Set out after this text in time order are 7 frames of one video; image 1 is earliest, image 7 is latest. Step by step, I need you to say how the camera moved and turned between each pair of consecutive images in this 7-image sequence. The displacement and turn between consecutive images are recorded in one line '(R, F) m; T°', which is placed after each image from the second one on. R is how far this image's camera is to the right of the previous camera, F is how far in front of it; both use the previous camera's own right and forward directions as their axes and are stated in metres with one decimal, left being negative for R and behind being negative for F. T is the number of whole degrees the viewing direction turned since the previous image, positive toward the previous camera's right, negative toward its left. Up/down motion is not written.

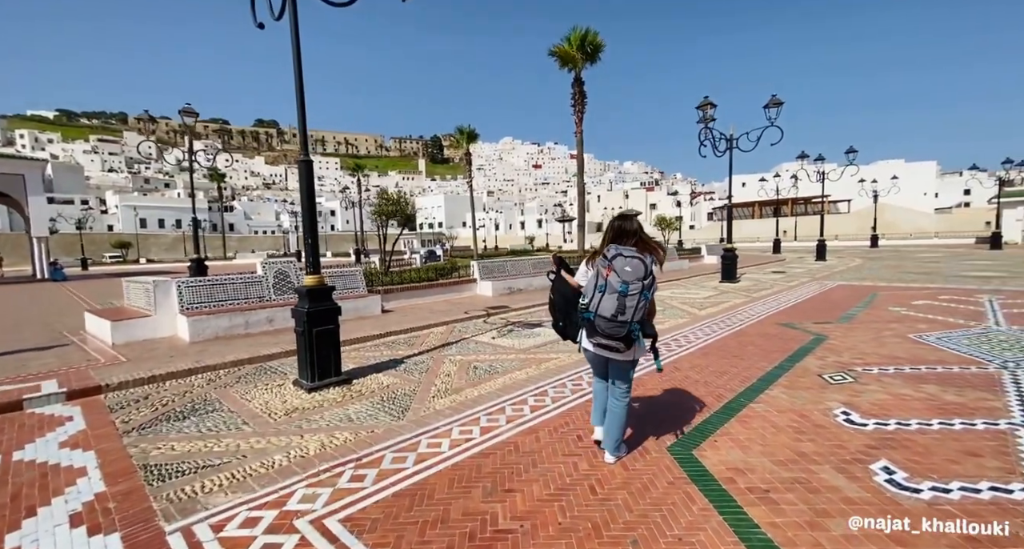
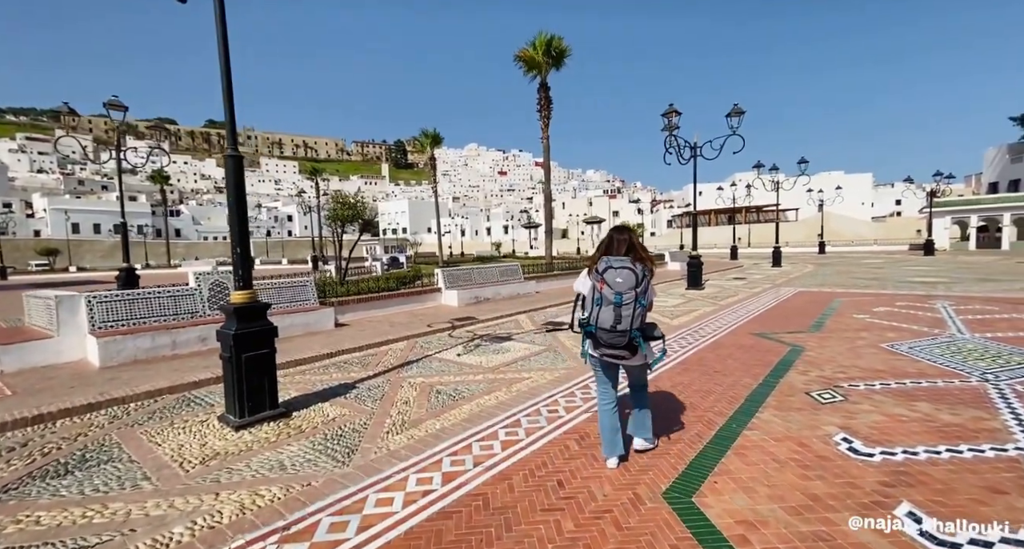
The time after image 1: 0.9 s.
(0.0, +0.5) m; +5°
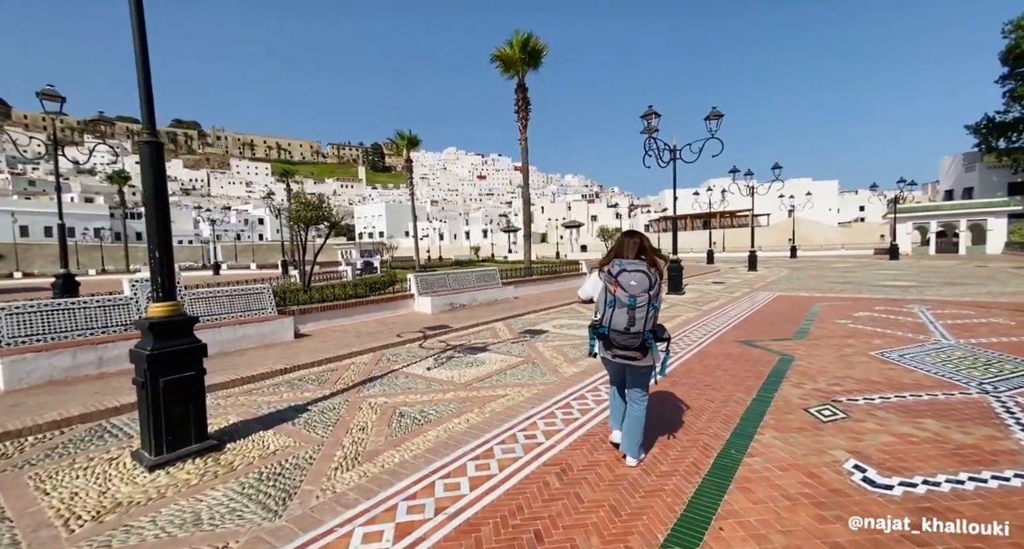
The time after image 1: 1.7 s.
(+0.1, +0.5) m; +3°
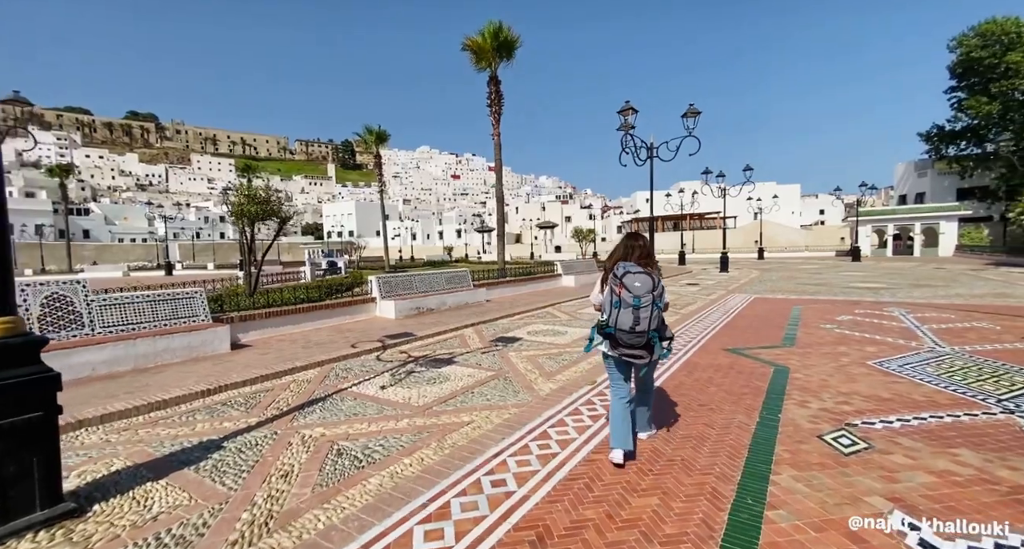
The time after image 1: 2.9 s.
(+0.1, +0.8) m; +3°
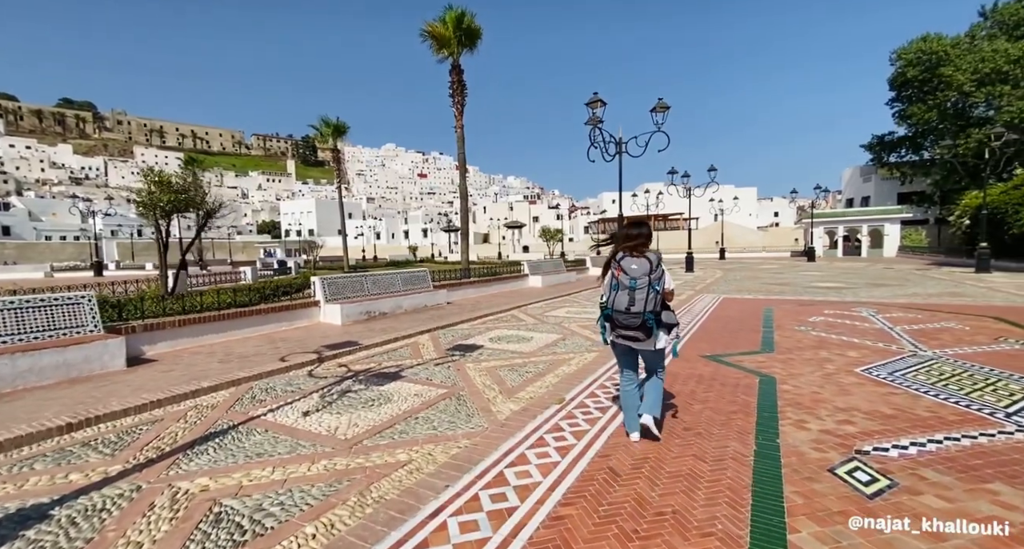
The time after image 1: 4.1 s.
(+0.2, +0.8) m; +4°
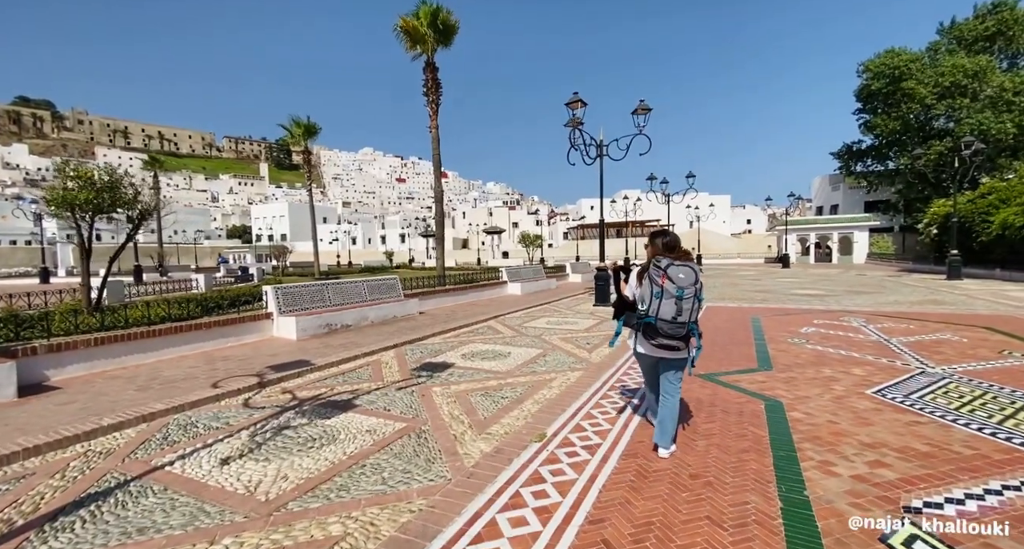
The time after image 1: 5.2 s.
(+0.1, +0.7) m; +3°
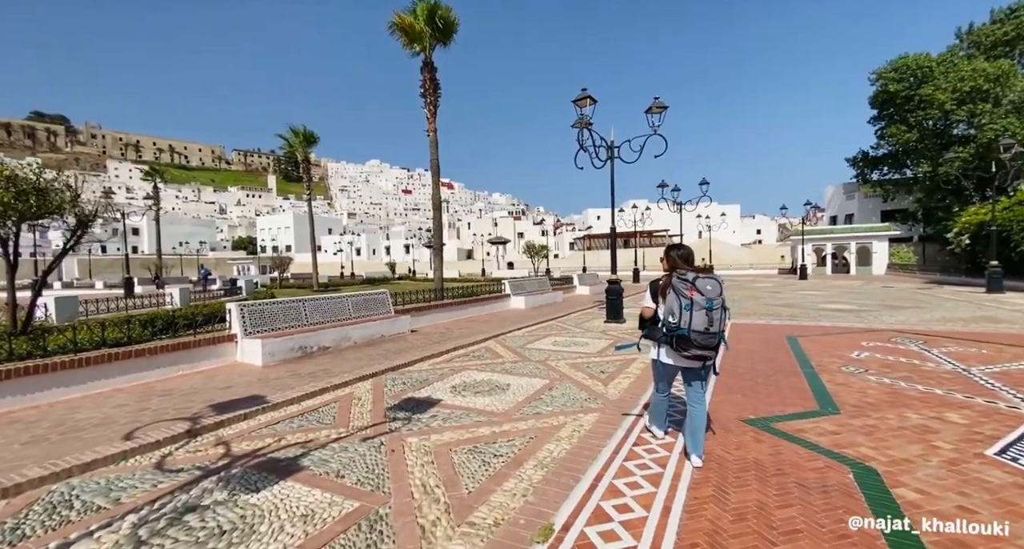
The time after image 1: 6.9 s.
(+0.1, +1.2) m; -1°
